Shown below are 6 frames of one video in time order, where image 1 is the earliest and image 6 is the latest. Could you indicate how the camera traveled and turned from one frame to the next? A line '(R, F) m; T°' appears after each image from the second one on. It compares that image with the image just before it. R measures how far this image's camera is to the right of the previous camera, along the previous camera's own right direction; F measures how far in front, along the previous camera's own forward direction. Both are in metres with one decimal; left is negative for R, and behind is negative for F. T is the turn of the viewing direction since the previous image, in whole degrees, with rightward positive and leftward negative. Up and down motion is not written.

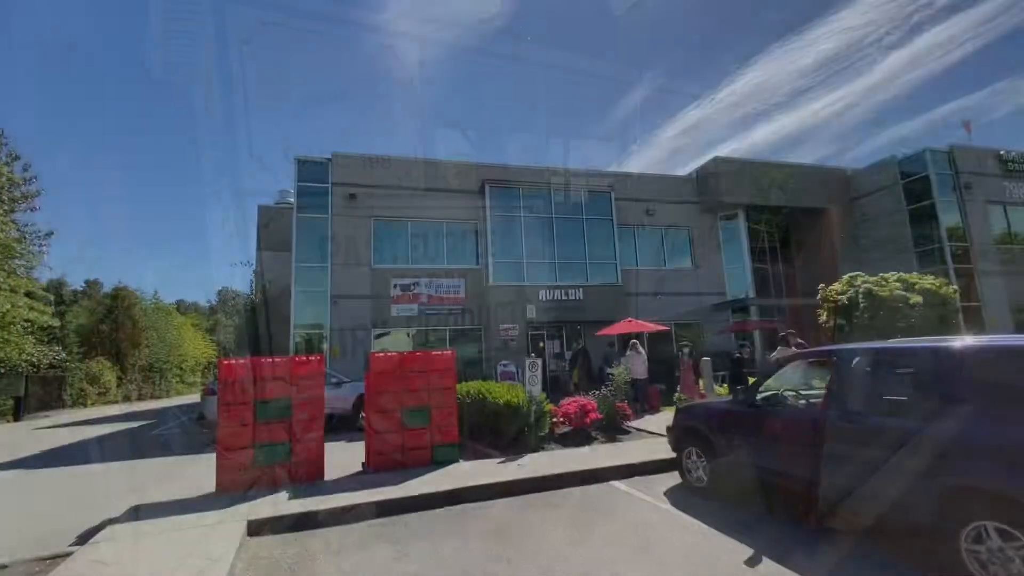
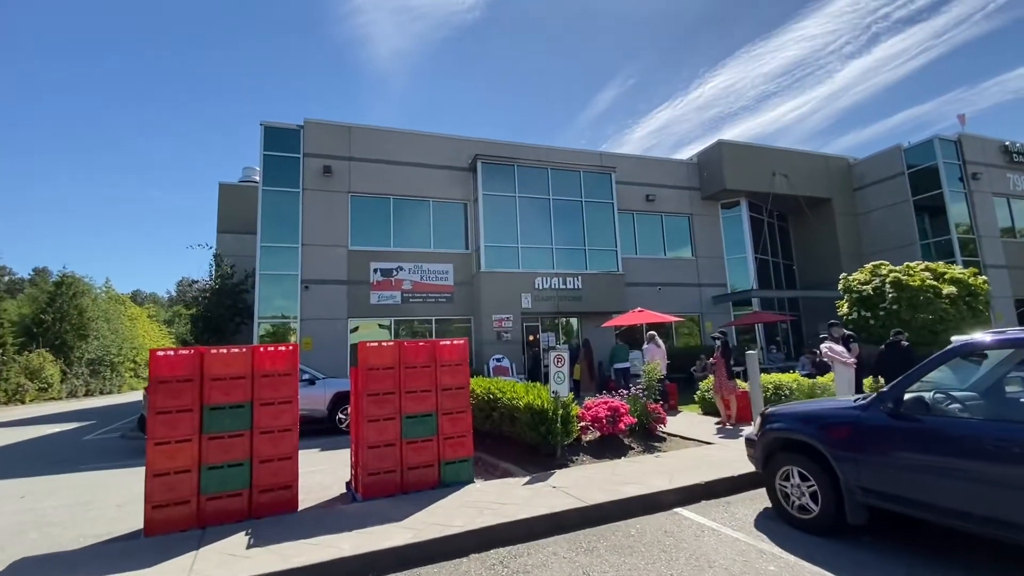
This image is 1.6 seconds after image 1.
(-0.7, +1.7) m; +3°
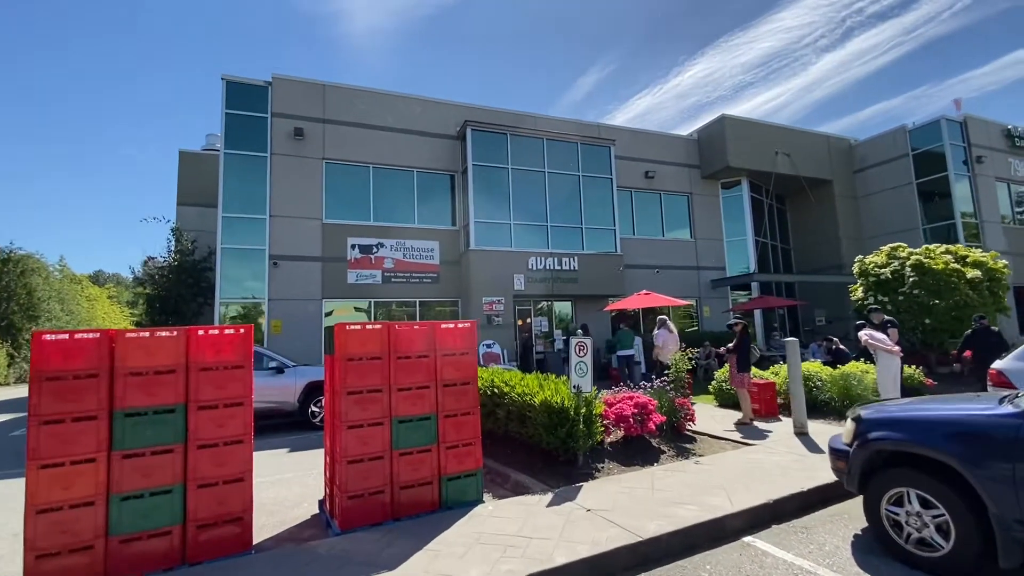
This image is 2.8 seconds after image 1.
(-0.4, +1.3) m; +3°
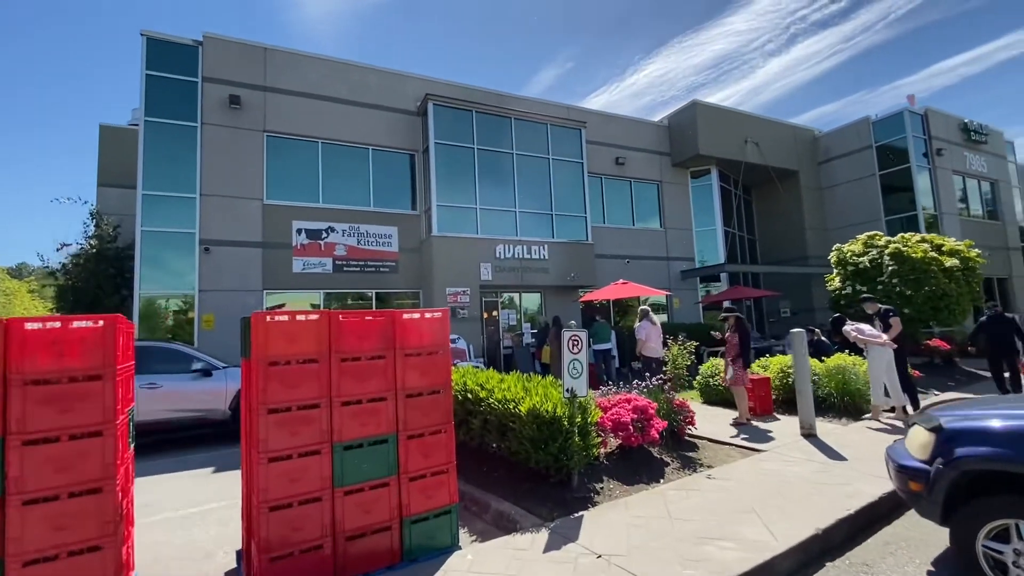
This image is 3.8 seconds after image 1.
(-0.2, +1.1) m; +5°
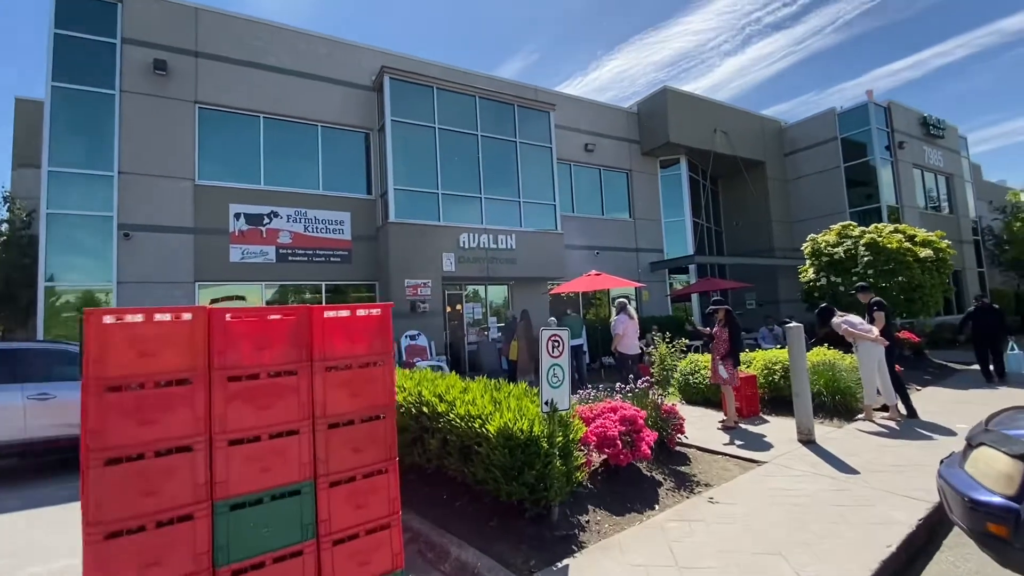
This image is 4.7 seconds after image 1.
(0.0, +0.9) m; +4°
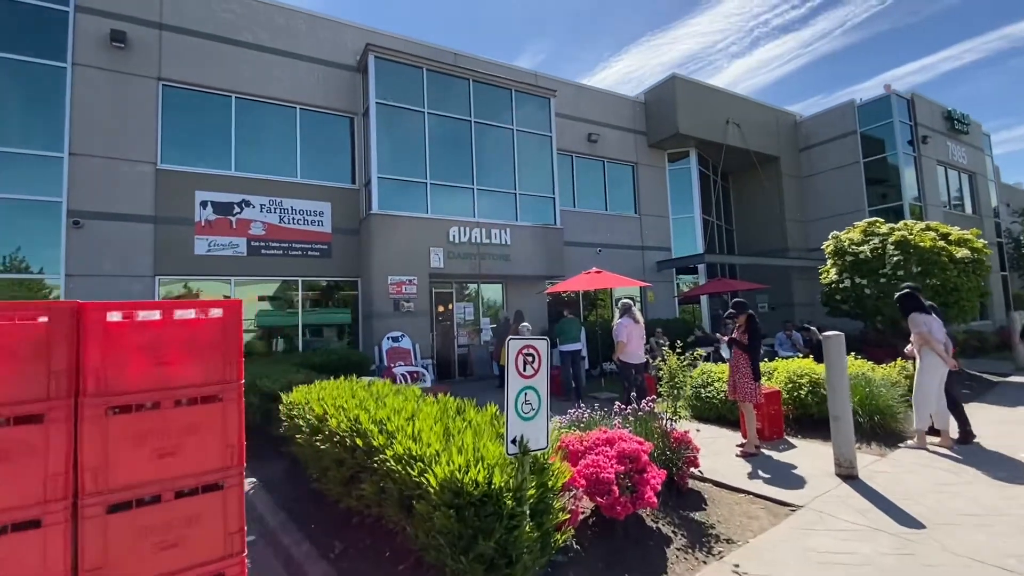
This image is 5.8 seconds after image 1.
(+0.3, +1.0) m; -1°
